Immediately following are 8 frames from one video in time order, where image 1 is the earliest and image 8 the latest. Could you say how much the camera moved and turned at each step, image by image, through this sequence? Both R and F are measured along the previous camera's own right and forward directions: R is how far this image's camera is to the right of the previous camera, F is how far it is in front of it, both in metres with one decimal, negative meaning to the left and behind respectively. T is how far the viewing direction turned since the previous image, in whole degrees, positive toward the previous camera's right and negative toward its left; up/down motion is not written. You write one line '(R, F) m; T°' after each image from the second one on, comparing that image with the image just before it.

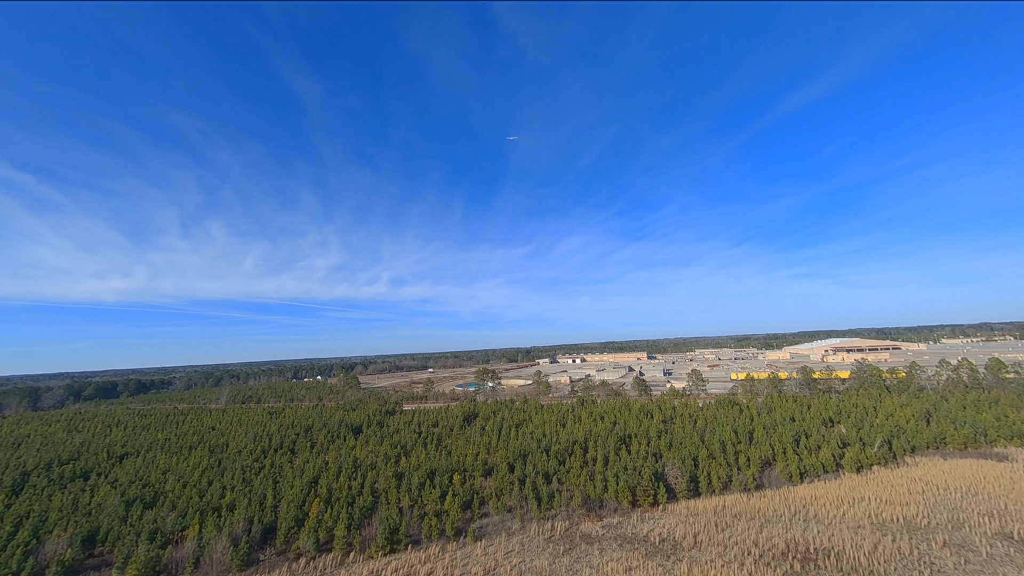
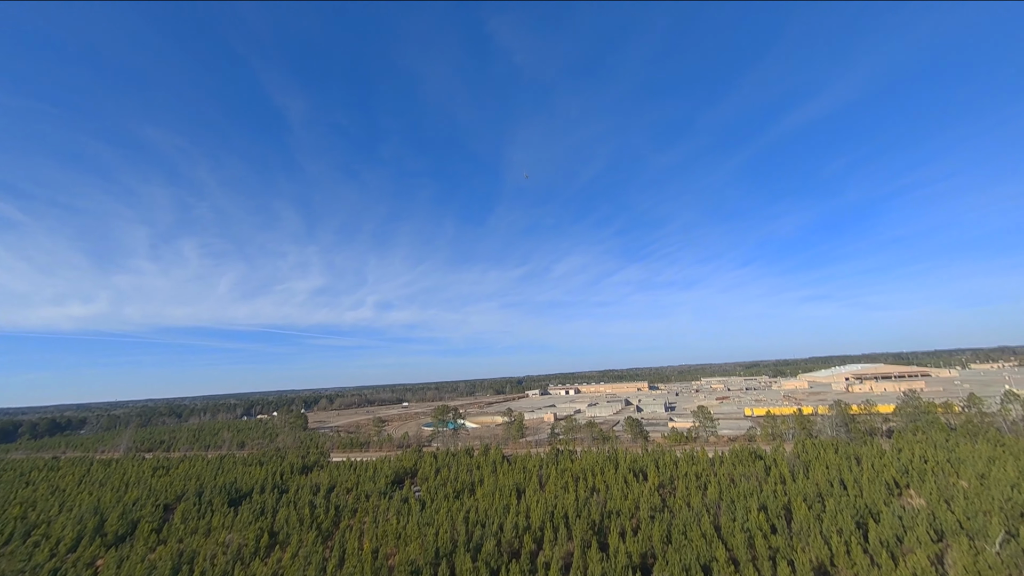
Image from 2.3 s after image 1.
(+3.2, +7.0) m; -1°
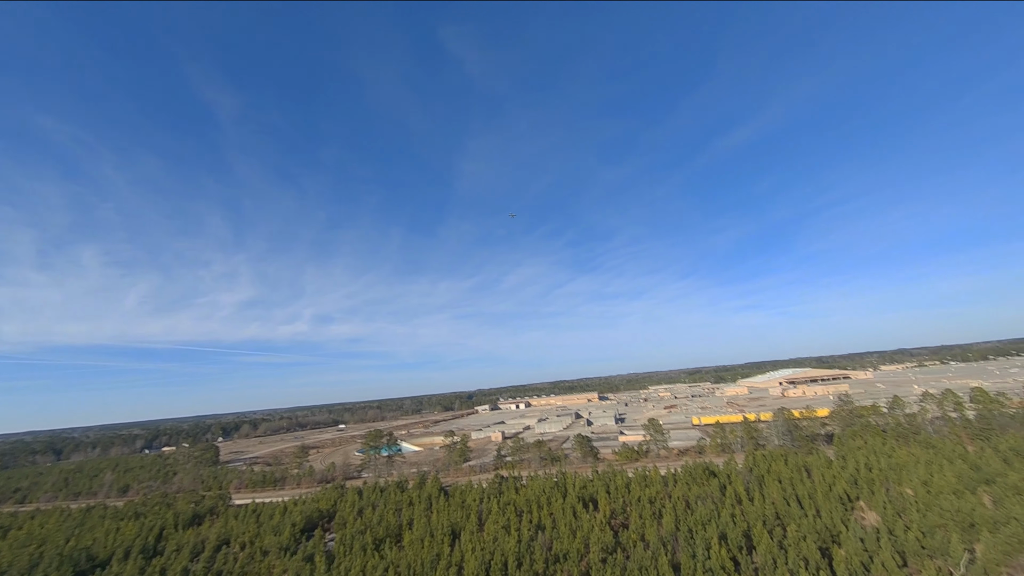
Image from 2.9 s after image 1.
(+0.8, +2.3) m; +7°
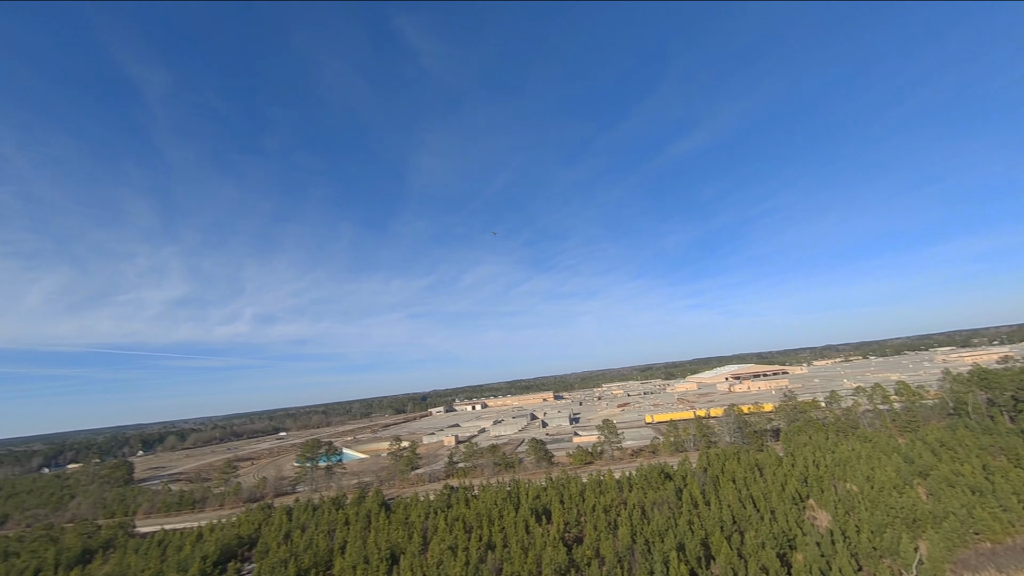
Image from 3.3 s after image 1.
(+0.4, +1.4) m; +6°
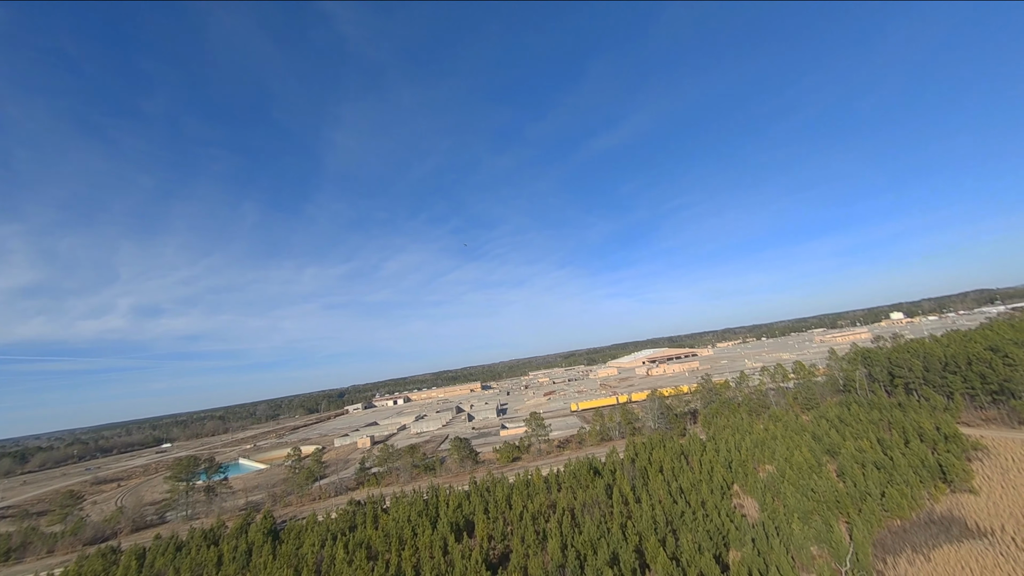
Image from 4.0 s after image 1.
(+0.5, +2.4) m; +10°
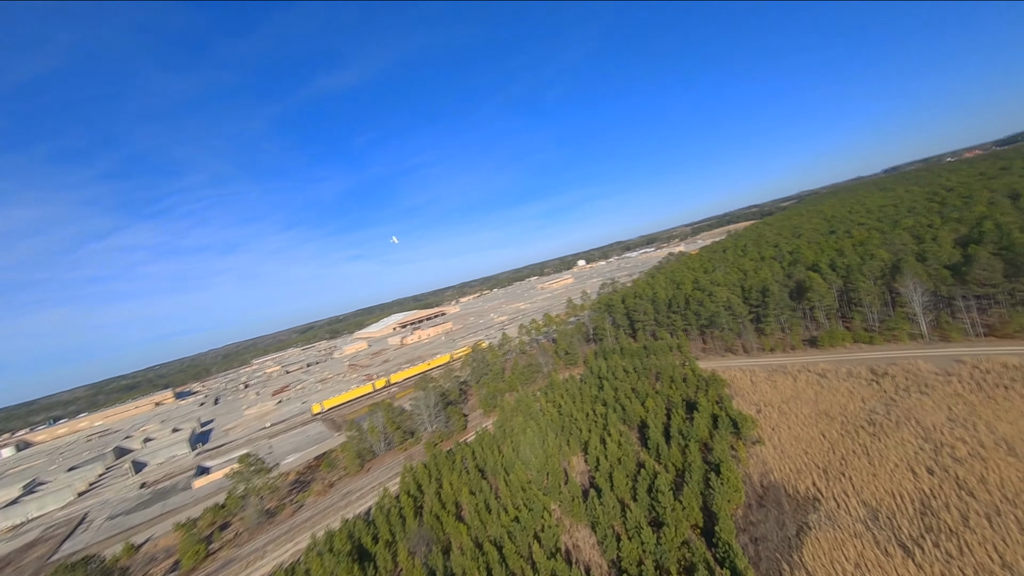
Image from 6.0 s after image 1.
(+1.6, +8.4) m; +34°
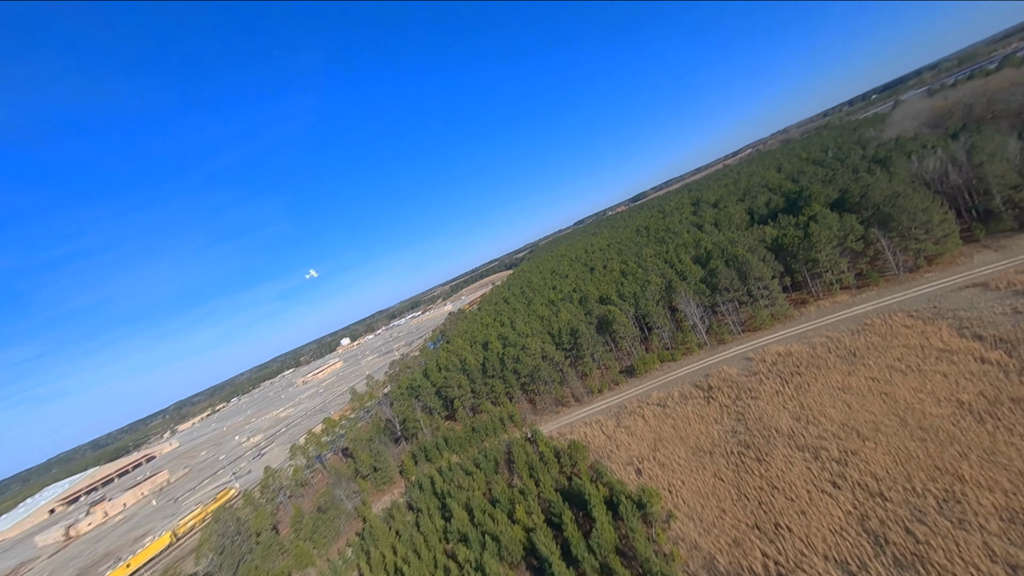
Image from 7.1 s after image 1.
(-0.5, +6.1) m; +33°
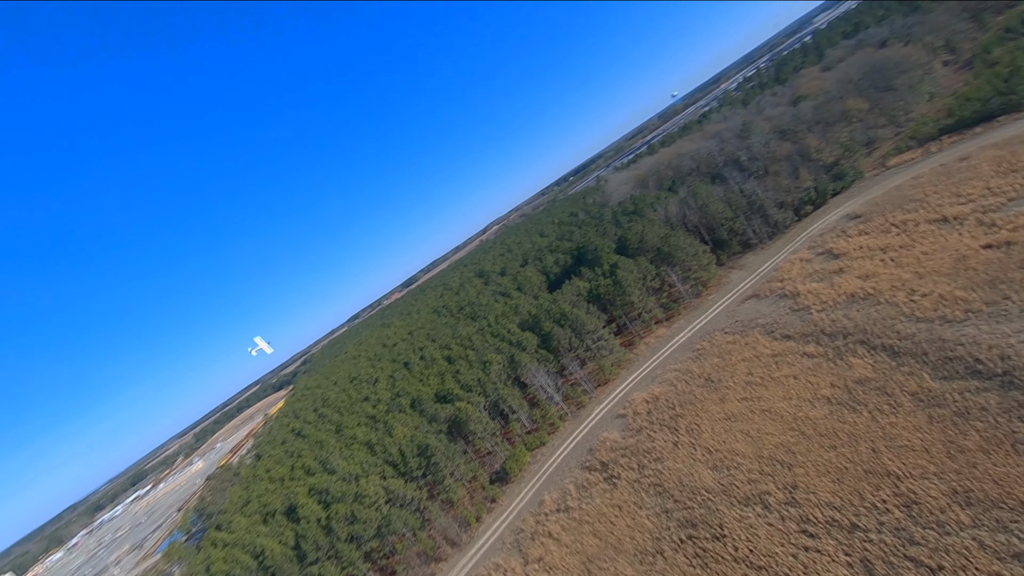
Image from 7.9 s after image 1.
(-1.1, +4.8) m; +30°
